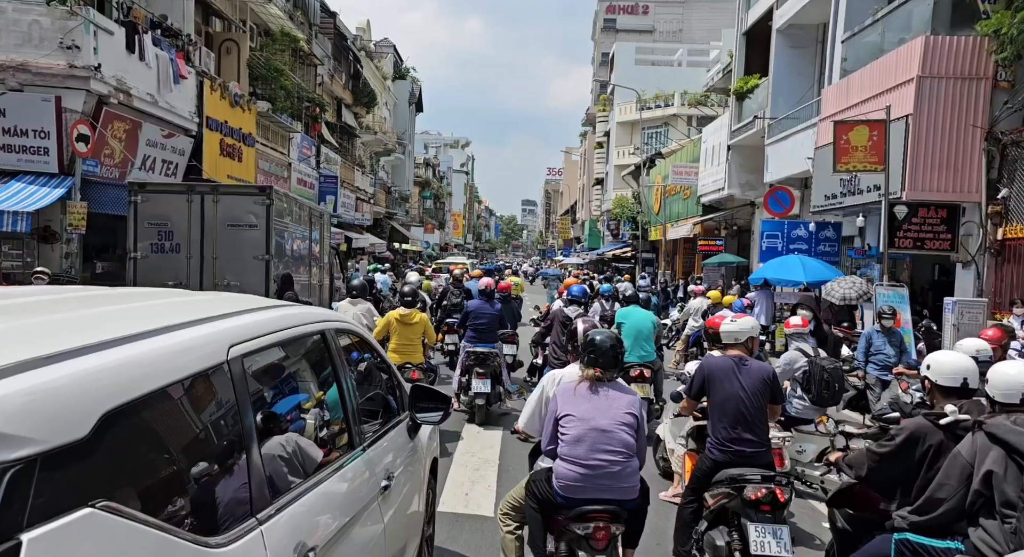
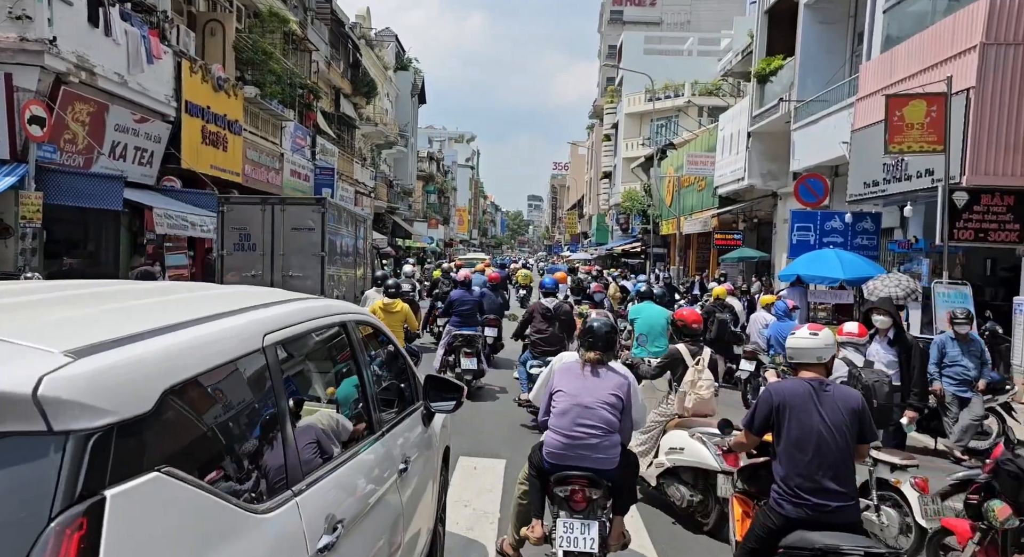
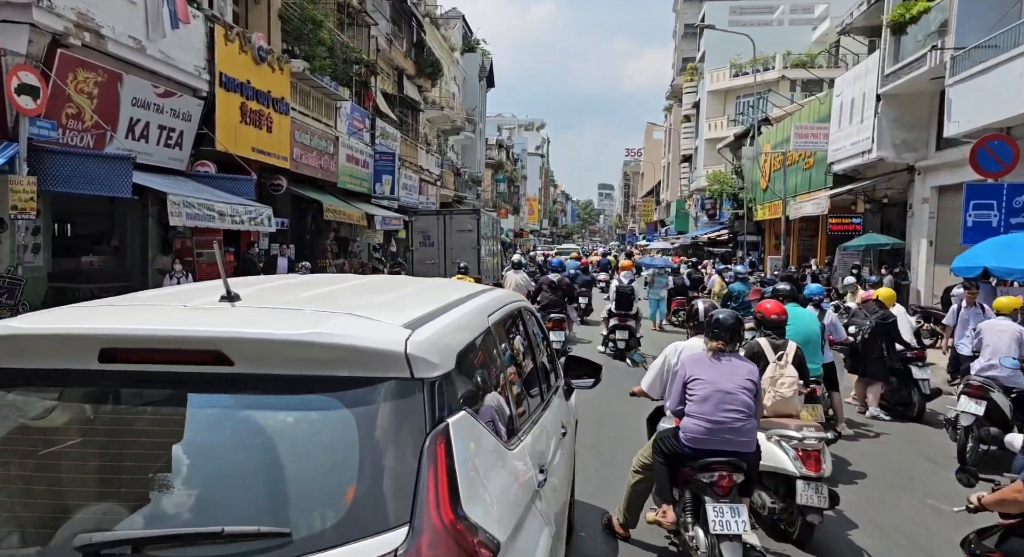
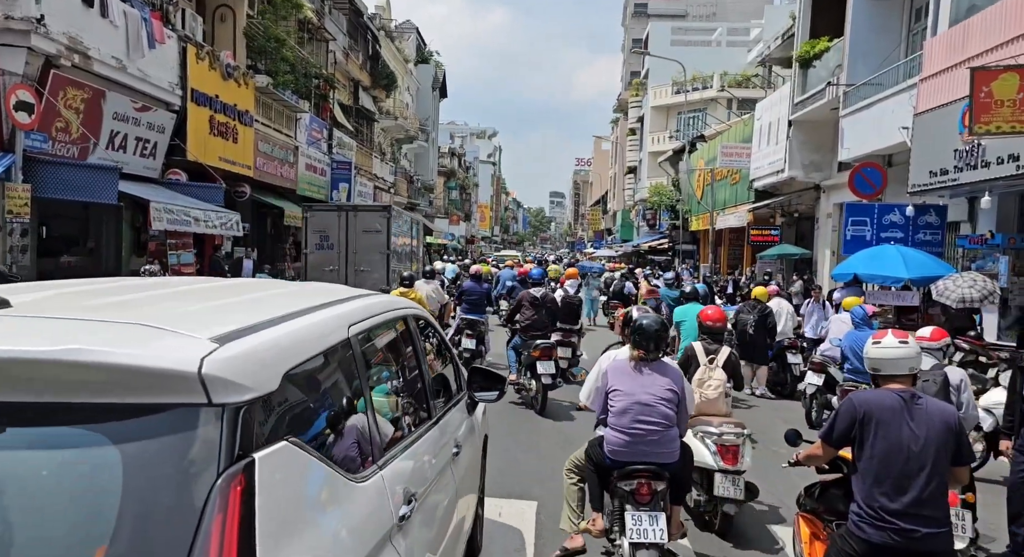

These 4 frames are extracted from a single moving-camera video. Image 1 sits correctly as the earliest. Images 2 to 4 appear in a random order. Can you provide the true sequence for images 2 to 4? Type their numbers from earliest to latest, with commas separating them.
2, 4, 3
